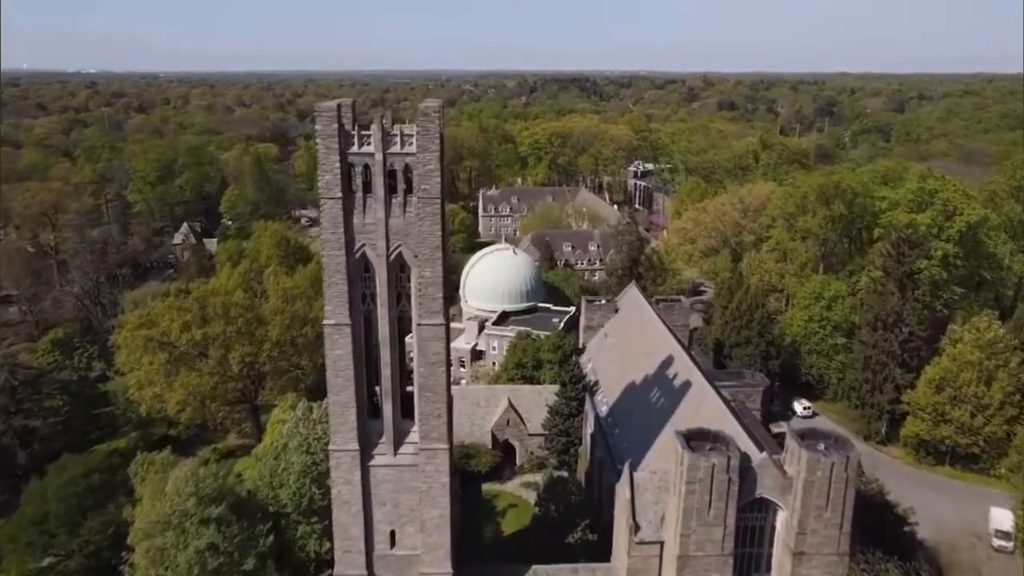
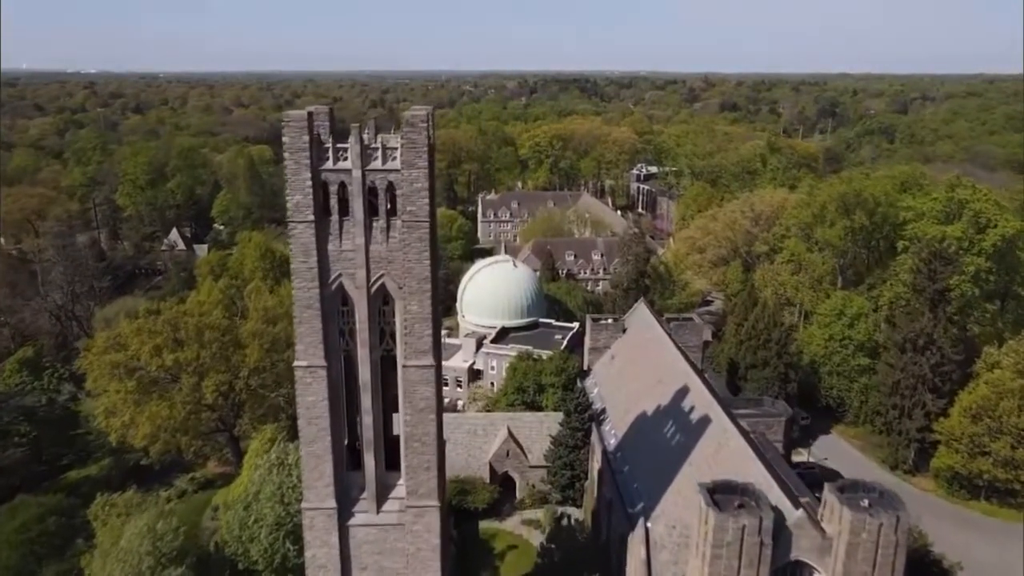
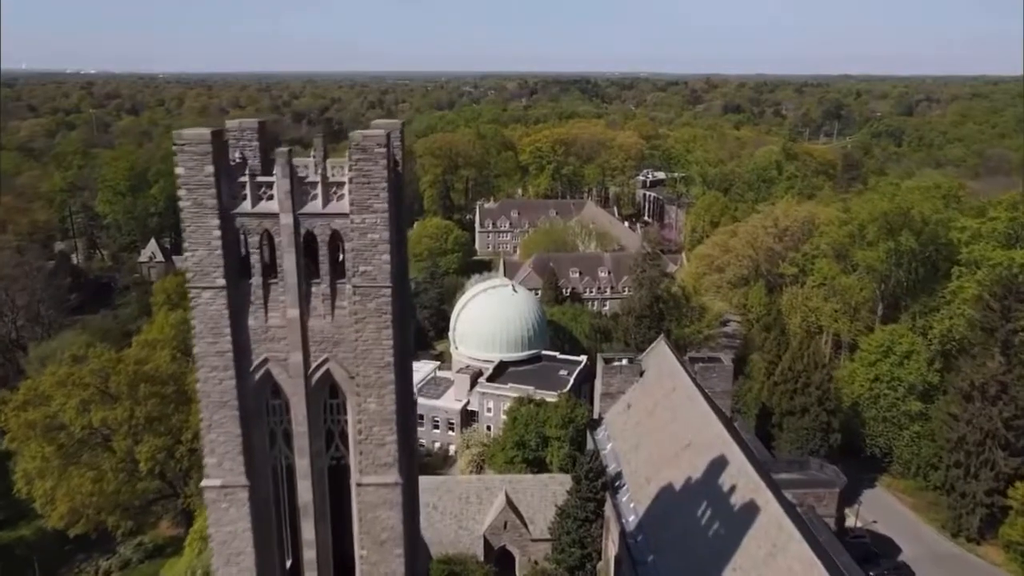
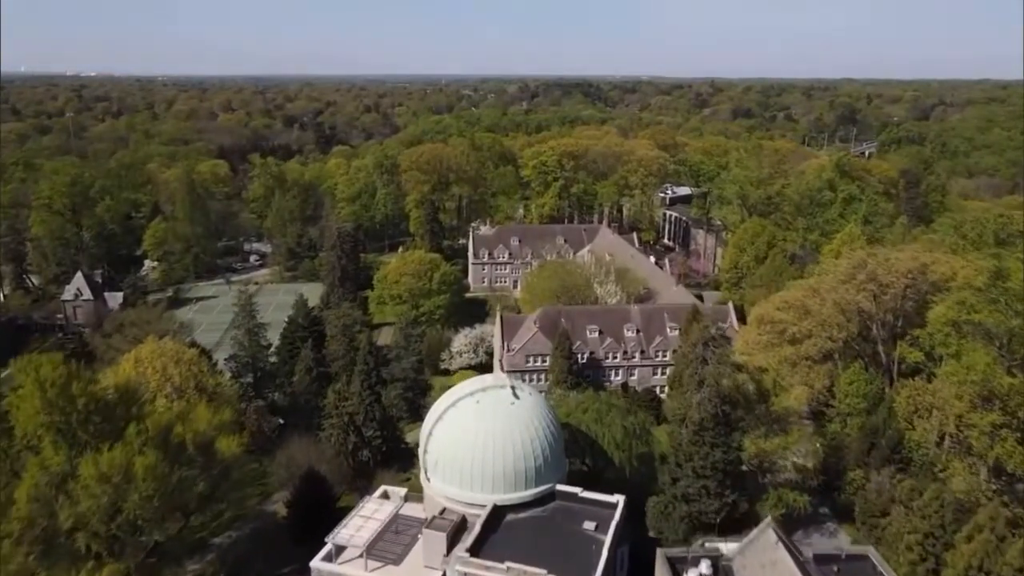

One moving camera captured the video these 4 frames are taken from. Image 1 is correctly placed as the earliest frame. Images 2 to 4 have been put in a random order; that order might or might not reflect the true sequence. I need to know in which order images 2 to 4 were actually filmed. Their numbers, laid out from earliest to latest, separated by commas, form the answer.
2, 3, 4
